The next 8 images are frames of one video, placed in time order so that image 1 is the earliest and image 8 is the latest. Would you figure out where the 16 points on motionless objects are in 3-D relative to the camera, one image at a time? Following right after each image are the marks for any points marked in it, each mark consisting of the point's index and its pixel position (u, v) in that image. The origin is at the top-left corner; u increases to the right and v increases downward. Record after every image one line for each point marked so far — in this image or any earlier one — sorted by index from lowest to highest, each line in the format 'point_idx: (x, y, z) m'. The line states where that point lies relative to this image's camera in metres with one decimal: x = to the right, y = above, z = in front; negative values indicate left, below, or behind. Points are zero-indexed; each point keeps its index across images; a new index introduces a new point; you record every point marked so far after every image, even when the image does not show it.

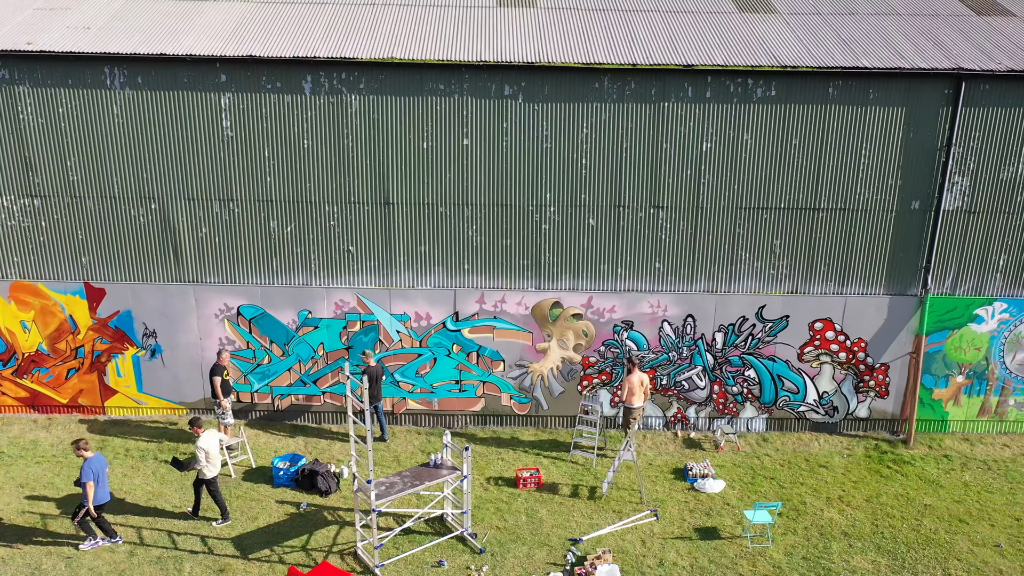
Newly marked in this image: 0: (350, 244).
0: (-2.3, +0.6, +11.3) m
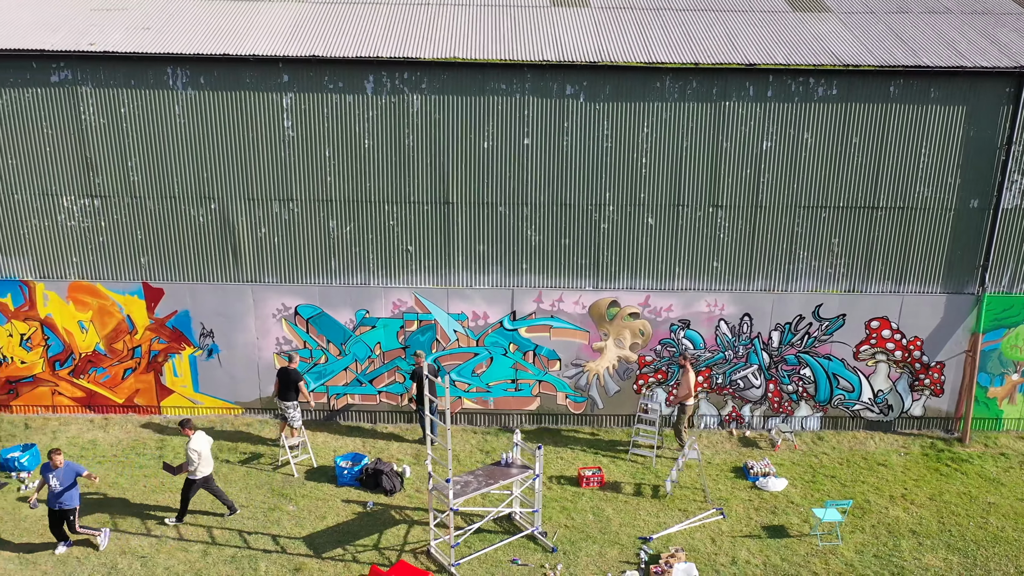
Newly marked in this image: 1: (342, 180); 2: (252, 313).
0: (-1.5, +0.6, +11.4) m
1: (-2.4, +1.5, +11.1) m
2: (-3.8, -0.4, +11.6) m
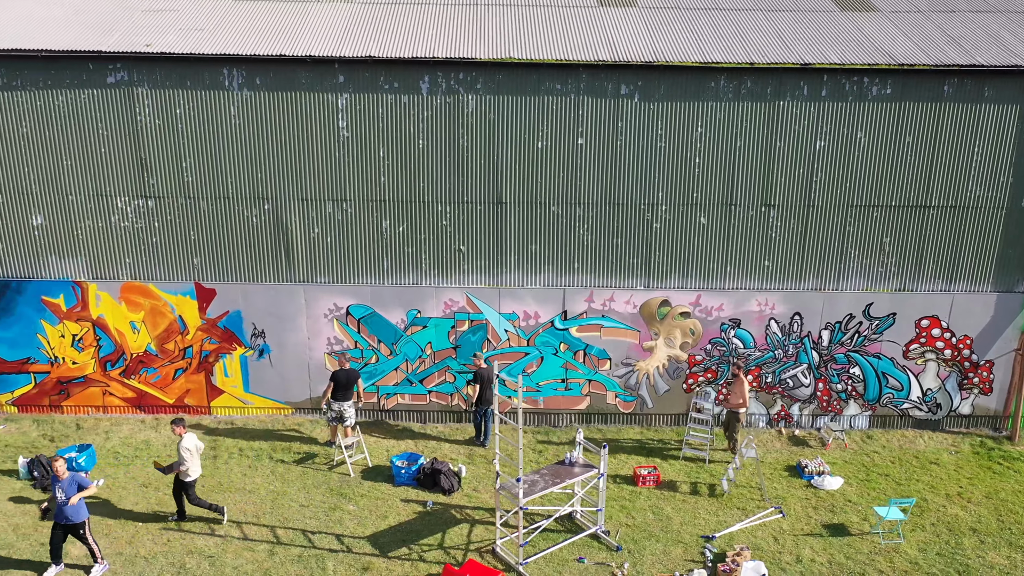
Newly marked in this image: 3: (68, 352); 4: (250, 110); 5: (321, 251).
0: (-0.7, +0.6, +11.4) m
1: (-1.6, +1.5, +11.1) m
2: (-3.0, -0.4, +11.7) m
3: (-6.6, -0.9, +11.8) m
4: (-3.6, +2.4, +10.9) m
5: (-2.7, +0.5, +11.4) m
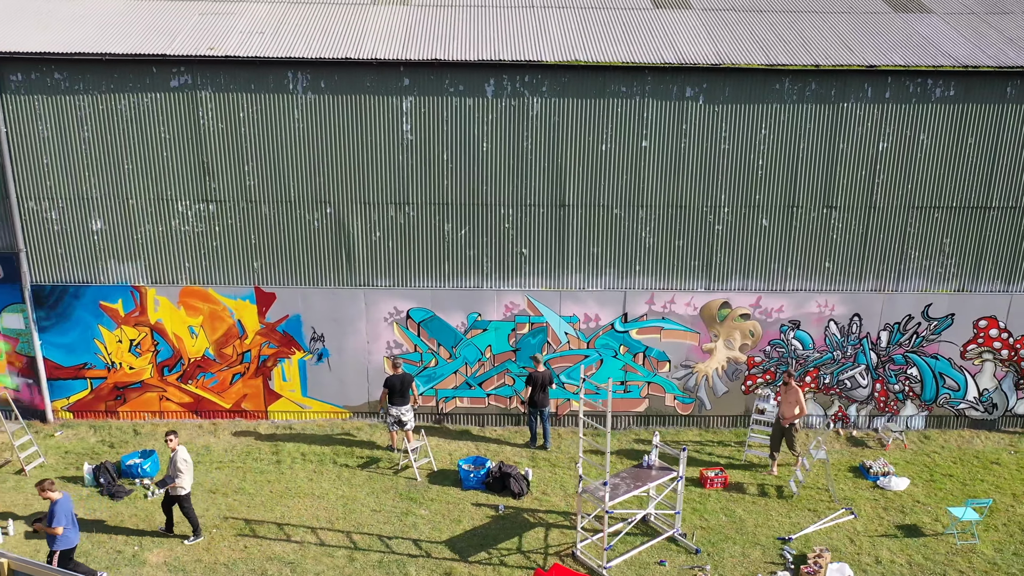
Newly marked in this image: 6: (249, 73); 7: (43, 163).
0: (+0.2, +0.6, +11.4) m
1: (-0.7, +1.5, +11.1) m
2: (-2.2, -0.4, +11.6) m
3: (-5.7, -1.0, +11.8) m
4: (-2.7, +2.4, +10.8) m
5: (-1.9, +0.5, +11.4) m
6: (-3.5, +2.9, +10.7) m
7: (-6.4, +1.7, +11.0) m
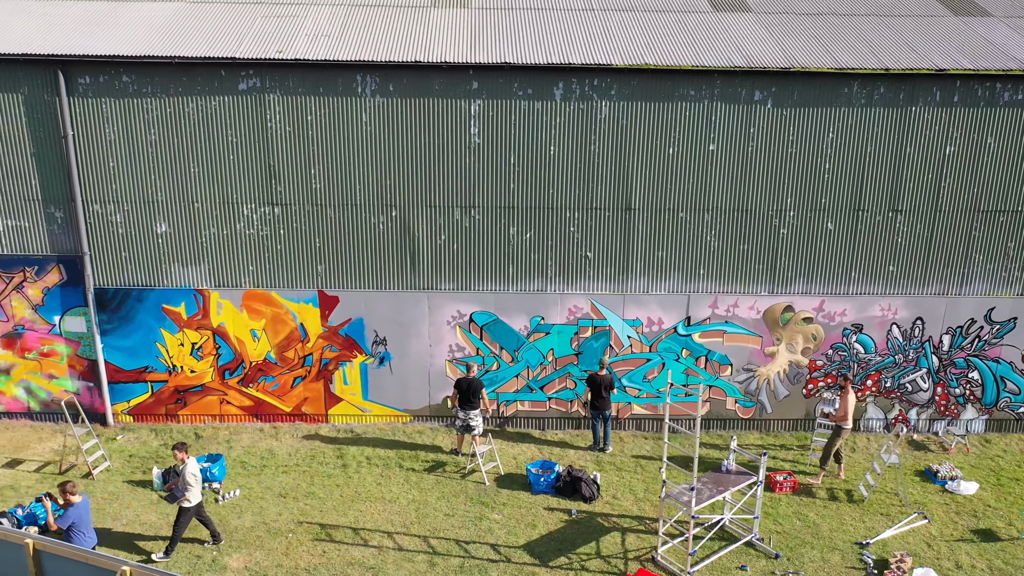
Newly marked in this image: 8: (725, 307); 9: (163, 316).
0: (+1.1, +0.5, +11.3) m
1: (+0.2, +1.4, +11.1) m
2: (-1.2, -0.5, +11.6) m
3: (-4.8, -1.1, +11.7) m
4: (-1.8, +2.3, +10.8) m
5: (-0.9, +0.4, +11.4) m
6: (-2.6, +2.8, +10.6) m
7: (-5.5, +1.7, +10.9) m
8: (+3.1, -0.3, +11.6) m
9: (-5.1, -0.4, +11.5) m
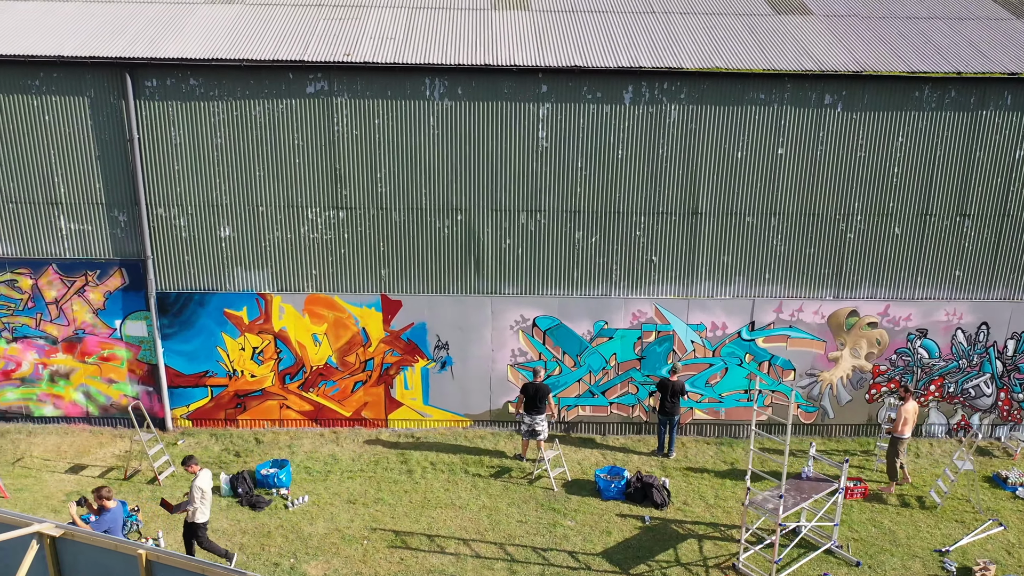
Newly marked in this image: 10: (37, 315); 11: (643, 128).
0: (+2.0, +0.5, +11.3) m
1: (+1.1, +1.4, +11.0) m
2: (-0.3, -0.5, +11.5) m
3: (-3.9, -1.1, +11.7) m
4: (-0.8, +2.3, +10.7) m
5: (0.0, +0.4, +11.3) m
6: (-1.7, +2.8, +10.6) m
7: (-4.6, +1.6, +10.8) m
8: (+4.0, -0.3, +11.5) m
9: (-4.1, -0.5, +11.5) m
10: (-6.8, -0.4, +11.4) m
11: (+1.8, +2.2, +10.8) m
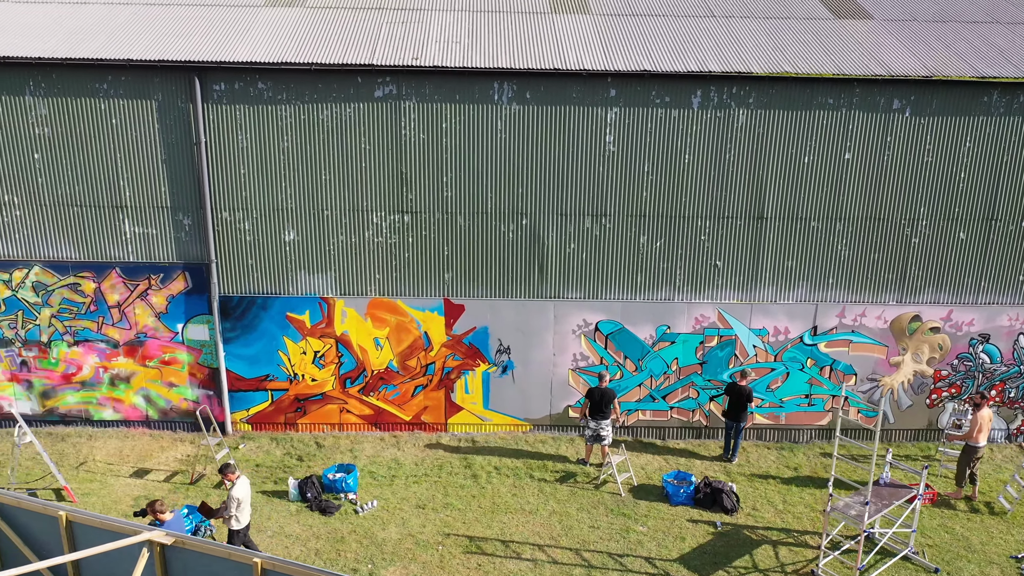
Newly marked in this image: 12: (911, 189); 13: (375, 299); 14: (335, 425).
0: (+2.9, +0.4, +11.3) m
1: (+2.0, +1.3, +11.0) m
2: (+0.6, -0.6, +11.5) m
3: (-3.0, -1.2, +11.6) m
4: (+0.1, +2.2, +10.7) m
5: (+0.9, +0.3, +11.3) m
6: (-0.8, +2.7, +10.5) m
7: (-3.7, +1.6, +10.8) m
8: (+4.9, -0.4, +11.5) m
9: (-3.2, -0.5, +11.5) m
10: (-5.9, -0.4, +11.4) m
11: (+2.7, +2.1, +10.8) m
12: (+5.5, +1.4, +11.0) m
13: (-1.9, -0.1, +11.3) m
14: (-2.7, -2.0, +11.9) m
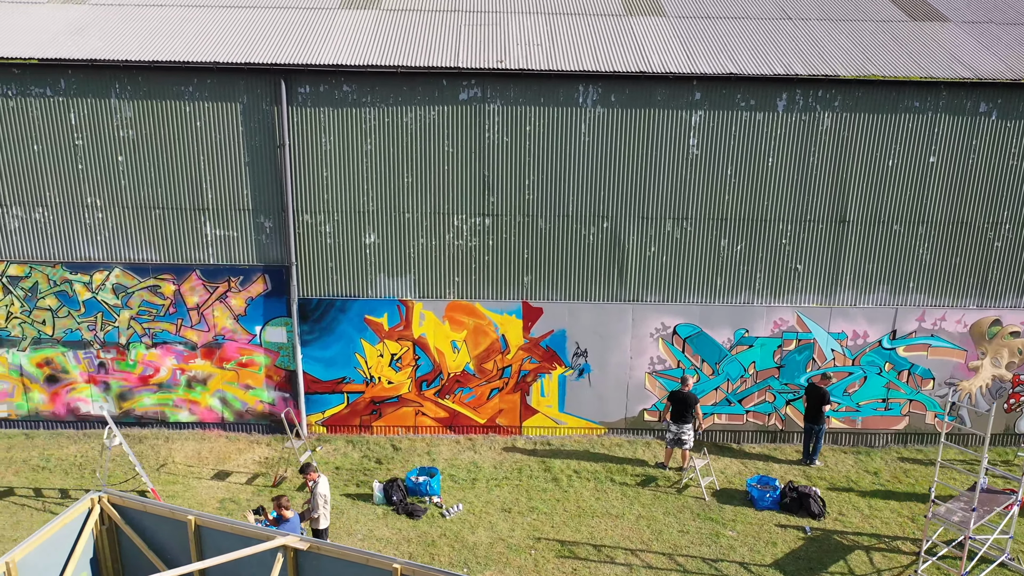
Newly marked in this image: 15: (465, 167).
0: (+4.0, +0.4, +11.2) m
1: (+3.1, +1.2, +10.9) m
2: (+1.7, -0.6, +11.5) m
3: (-1.9, -1.2, +11.6) m
4: (+1.2, +2.2, +10.7) m
5: (+2.0, +0.3, +11.2) m
6: (+0.4, +2.7, +10.5) m
7: (-2.6, +1.5, +10.8) m
8: (+6.0, -0.5, +11.4) m
9: (-2.1, -0.6, +11.4) m
10: (-4.8, -0.5, +11.4) m
11: (+3.8, +2.1, +10.7) m
12: (+6.6, +1.3, +11.0) m
13: (-0.8, -0.2, +11.3) m
14: (-1.5, -2.1, +11.9) m
15: (-0.6, +1.6, +10.8) m
